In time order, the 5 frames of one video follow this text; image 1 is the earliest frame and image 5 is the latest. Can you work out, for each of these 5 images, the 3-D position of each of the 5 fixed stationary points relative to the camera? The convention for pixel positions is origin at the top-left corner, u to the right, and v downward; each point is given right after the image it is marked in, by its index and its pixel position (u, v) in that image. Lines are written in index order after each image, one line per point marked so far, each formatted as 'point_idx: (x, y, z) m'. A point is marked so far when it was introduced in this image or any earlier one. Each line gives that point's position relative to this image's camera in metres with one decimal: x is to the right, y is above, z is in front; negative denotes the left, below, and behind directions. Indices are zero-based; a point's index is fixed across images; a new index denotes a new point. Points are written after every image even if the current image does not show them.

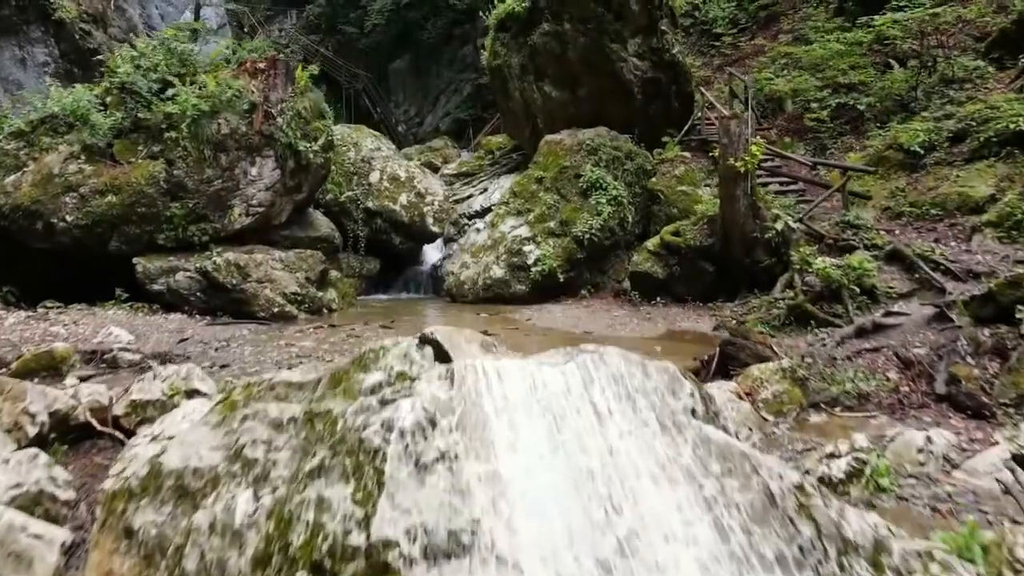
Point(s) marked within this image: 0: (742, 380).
0: (+1.5, -0.6, +4.7) m
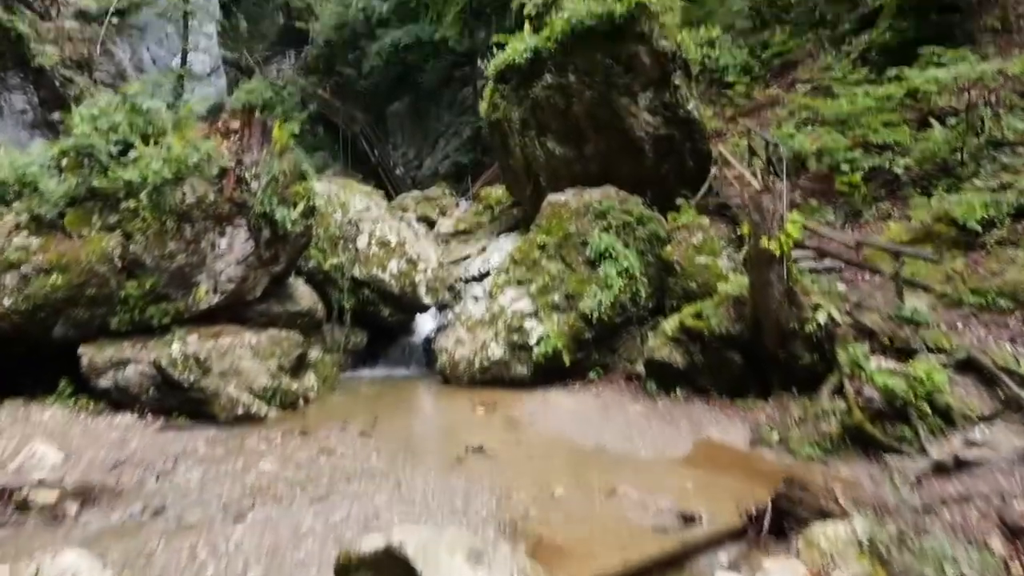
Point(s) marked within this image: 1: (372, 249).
0: (+1.5, -1.3, +3.6) m
1: (-2.0, +0.6, +10.2) m
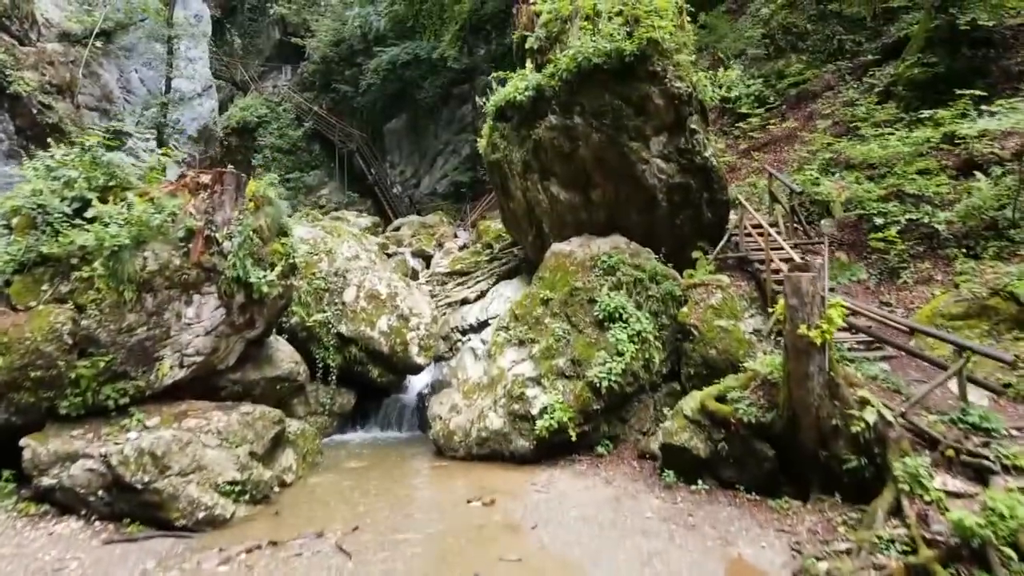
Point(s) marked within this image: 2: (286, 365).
0: (+1.5, -2.0, +2.8) m
1: (-2.0, -0.2, +9.4) m
2: (-2.5, -0.9, +8.3) m
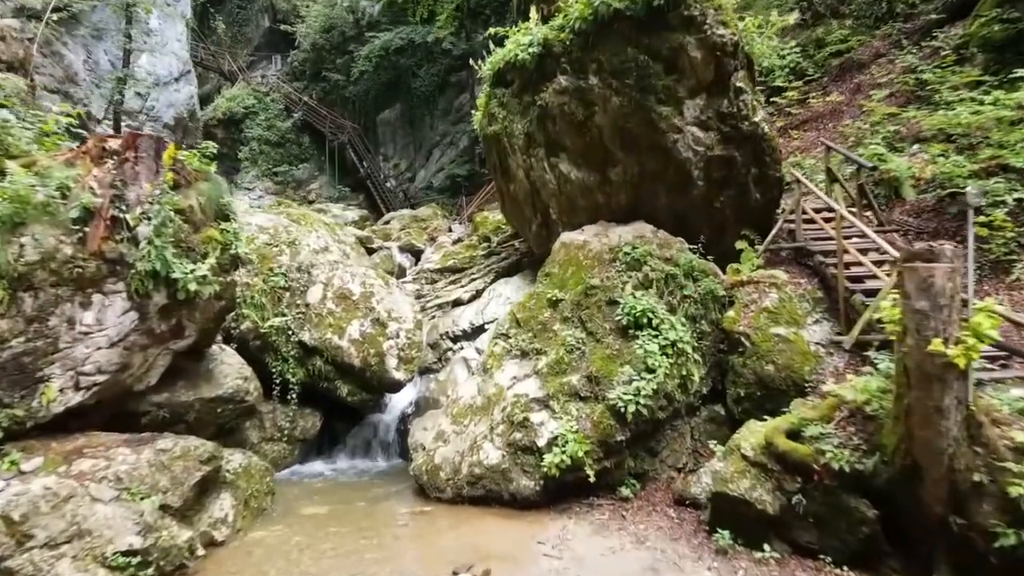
0: (+1.5, -2.0, +1.1) m
1: (-2.0, -0.2, +7.7) m
2: (-2.5, -0.9, +6.6) m
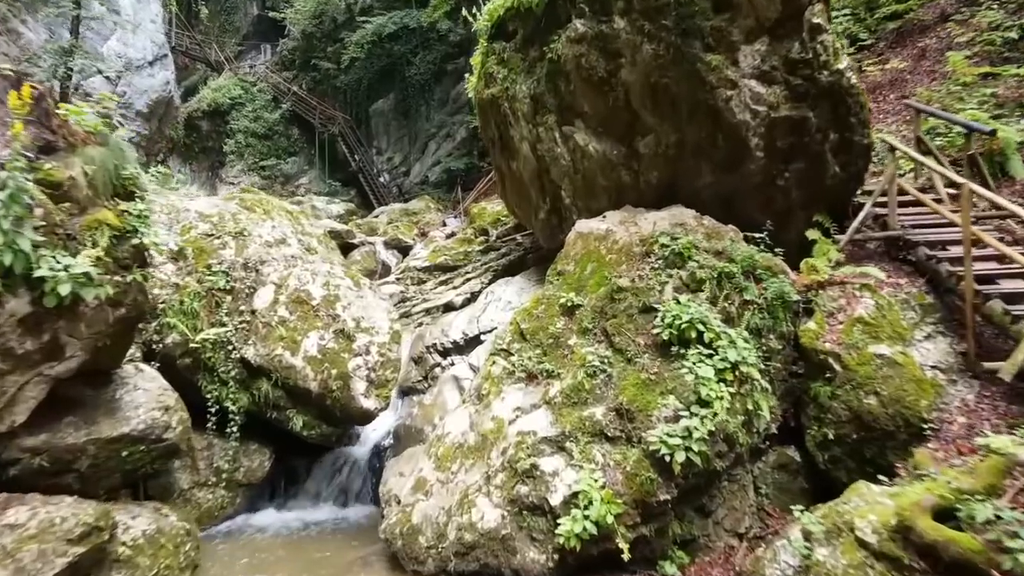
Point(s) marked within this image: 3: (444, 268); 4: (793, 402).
0: (+1.5, -2.0, -0.5) m
1: (-1.9, -0.2, +6.1) m
2: (-2.5, -0.9, +4.9) m
3: (-0.9, +0.3, +9.2) m
4: (+1.9, -0.8, +5.0) m
